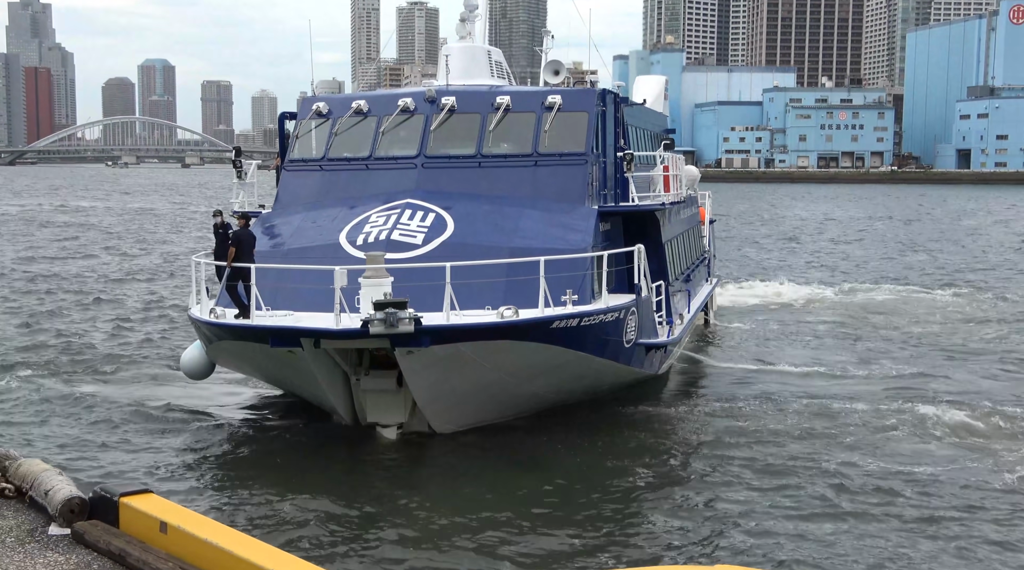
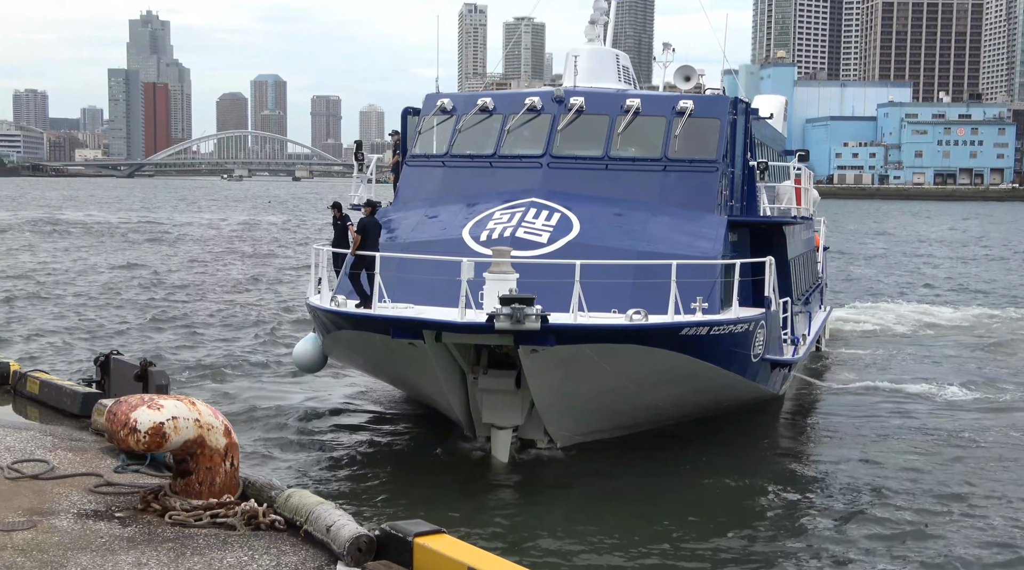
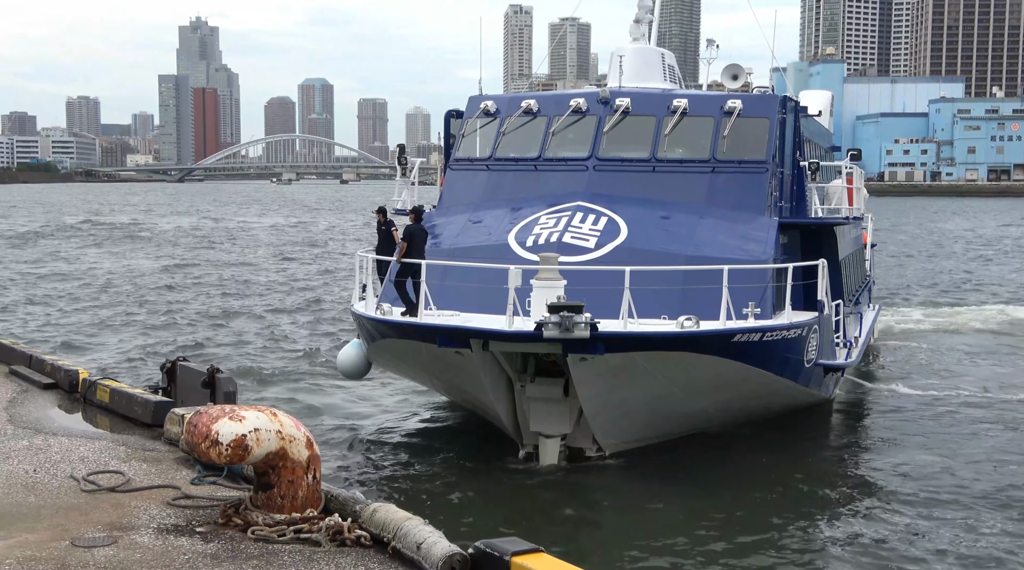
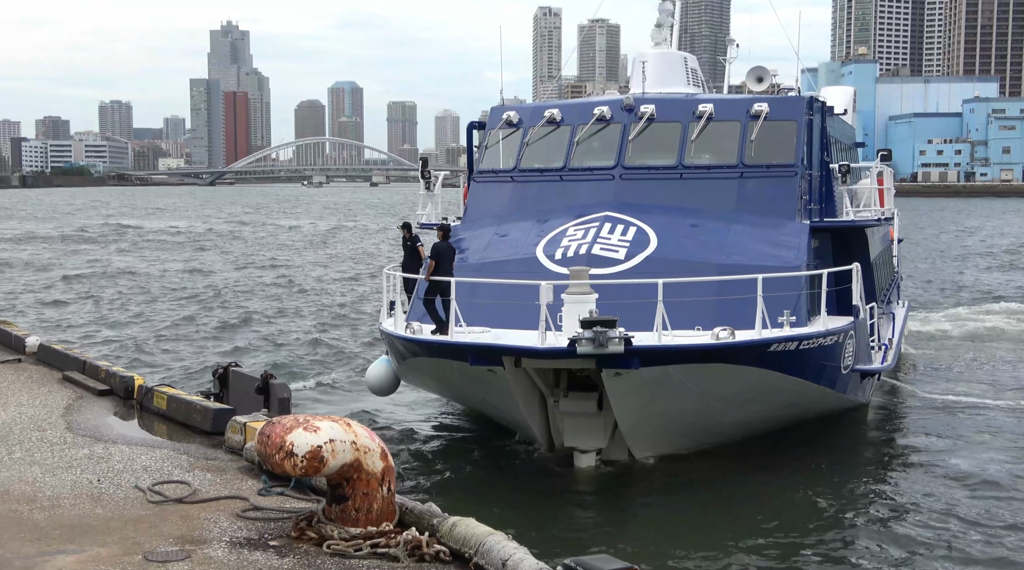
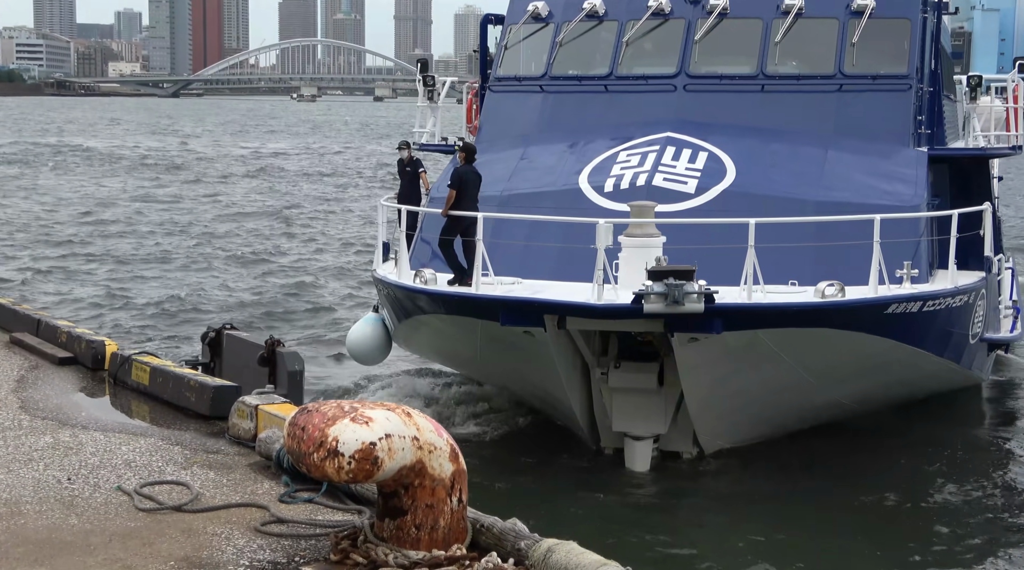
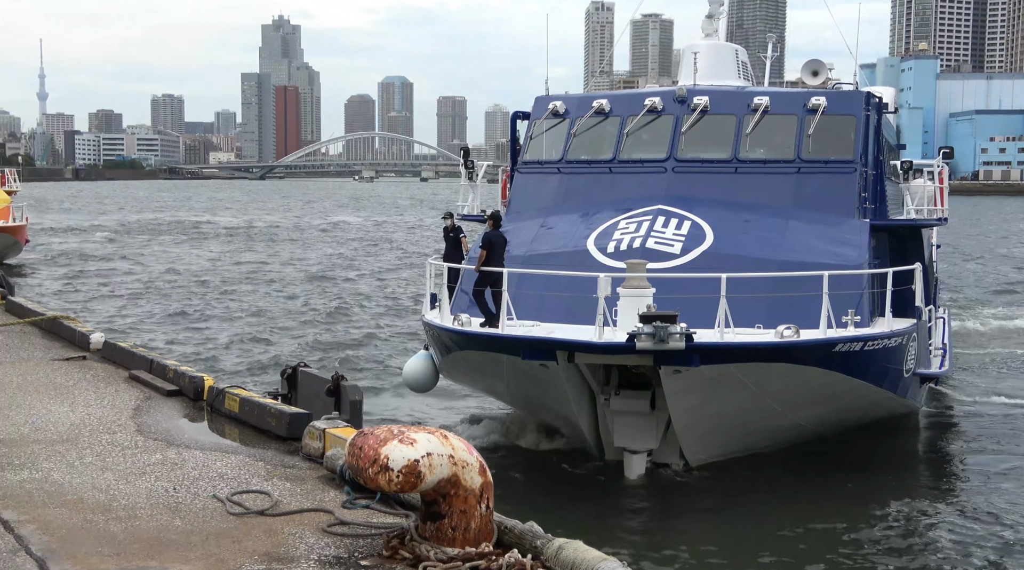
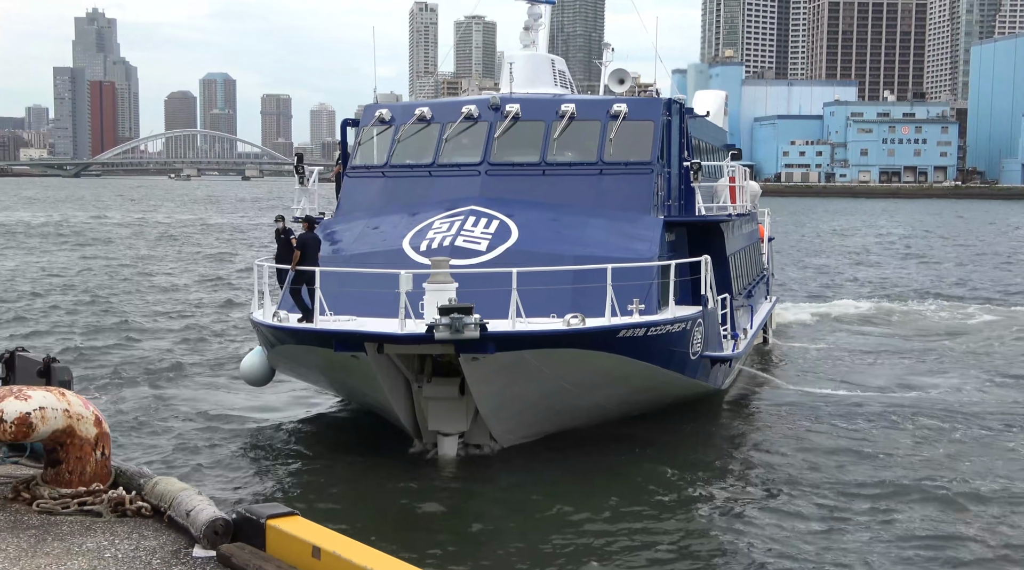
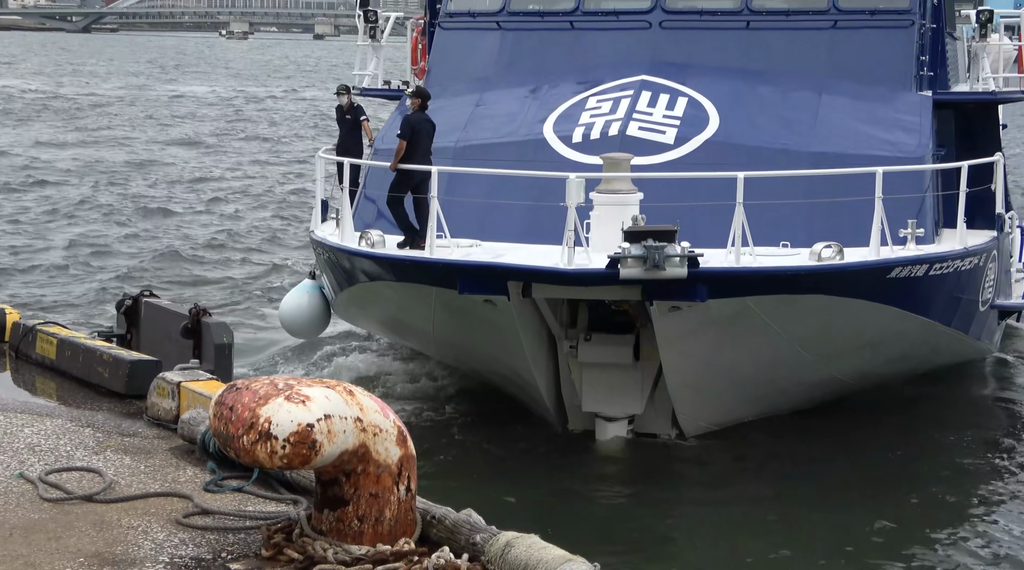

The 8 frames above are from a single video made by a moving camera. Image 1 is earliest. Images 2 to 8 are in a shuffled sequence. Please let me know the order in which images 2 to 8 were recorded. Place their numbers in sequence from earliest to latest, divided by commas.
7, 2, 3, 4, 6, 5, 8
